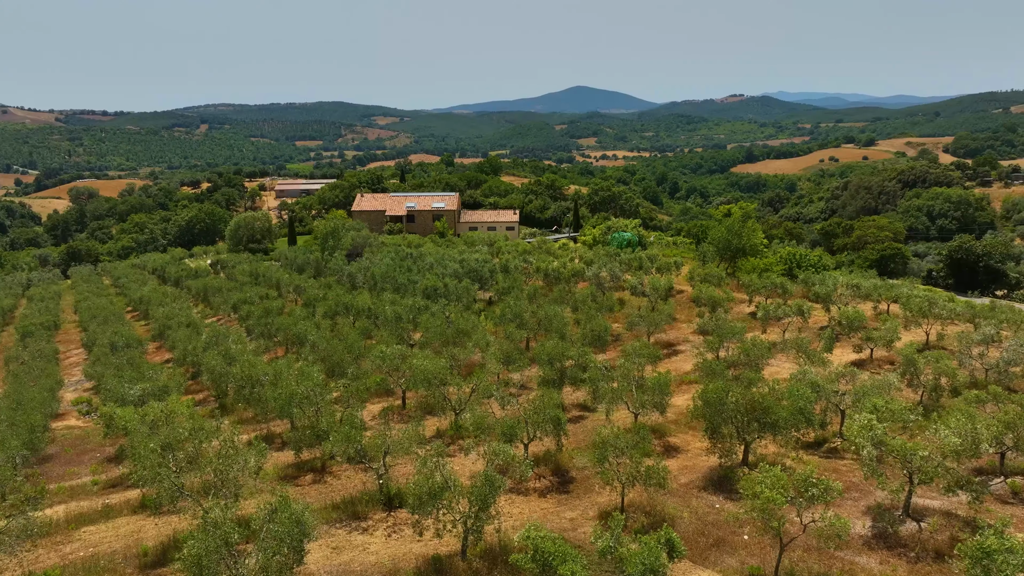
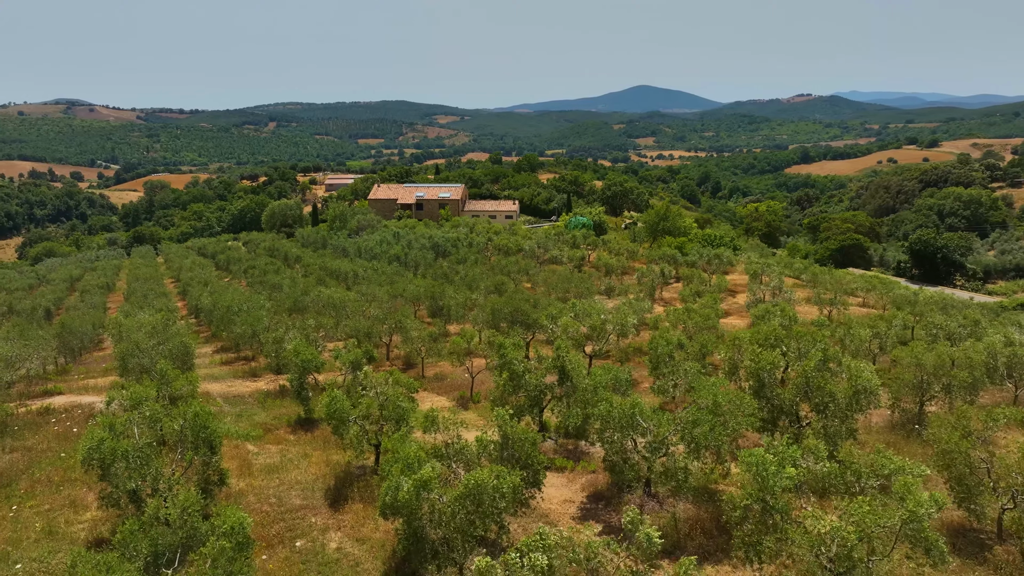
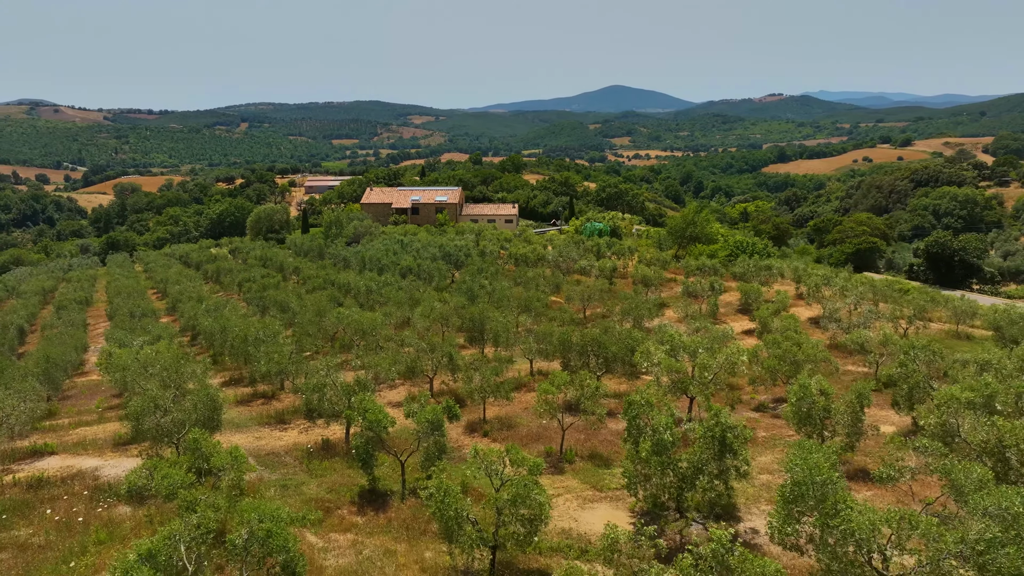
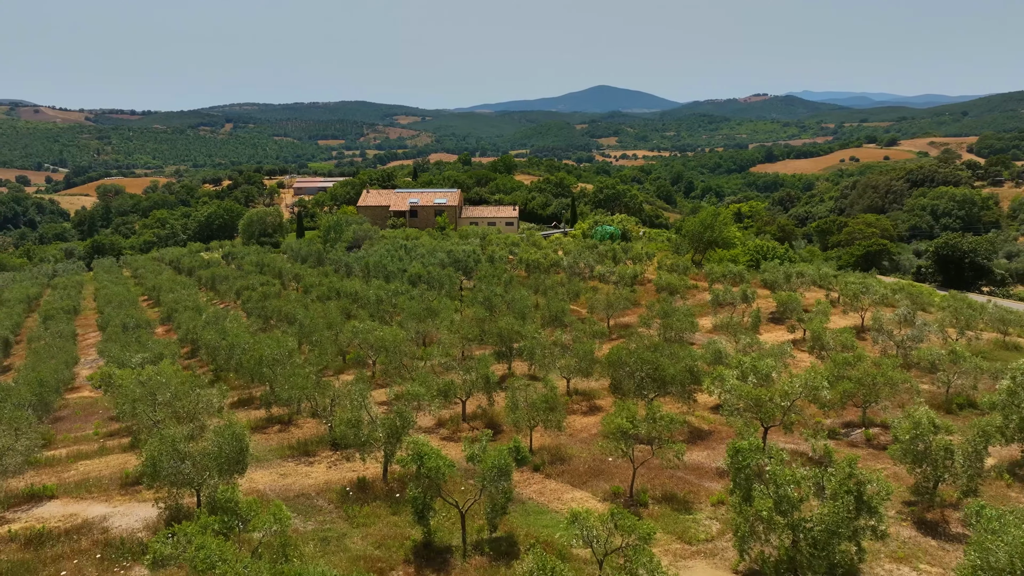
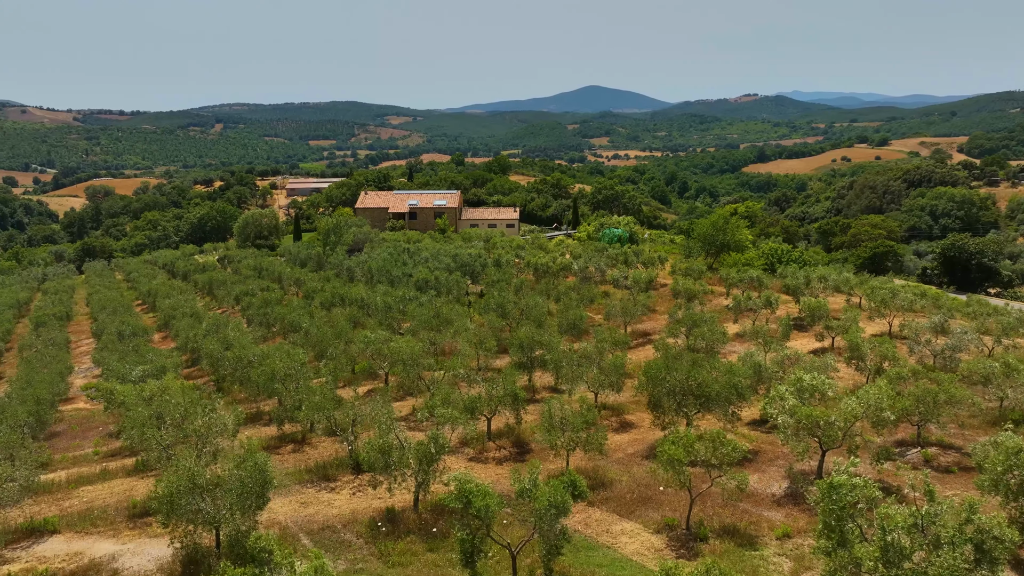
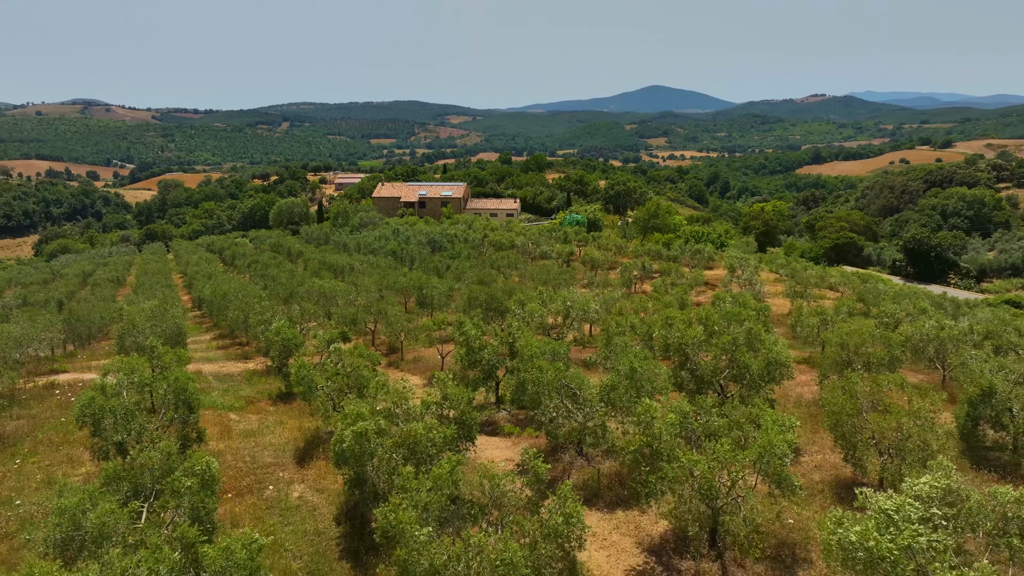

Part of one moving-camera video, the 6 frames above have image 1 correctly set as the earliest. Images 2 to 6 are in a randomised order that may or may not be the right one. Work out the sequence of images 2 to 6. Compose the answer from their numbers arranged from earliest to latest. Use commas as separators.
5, 4, 3, 2, 6
